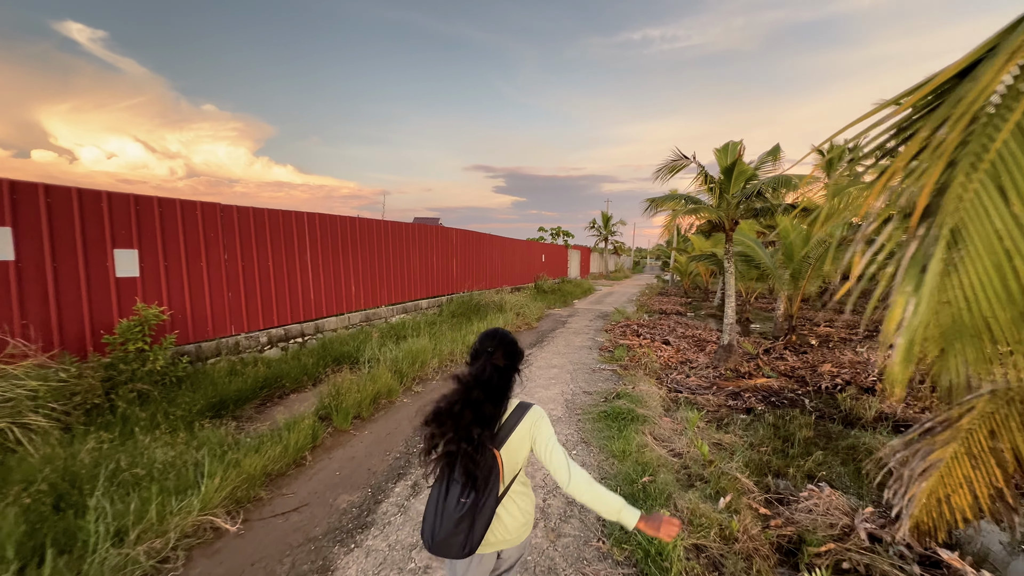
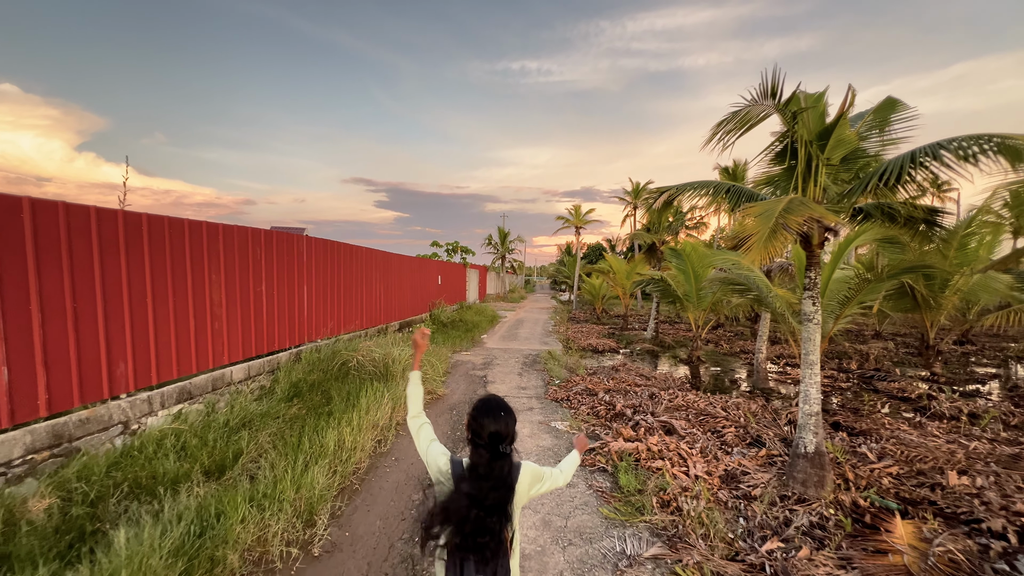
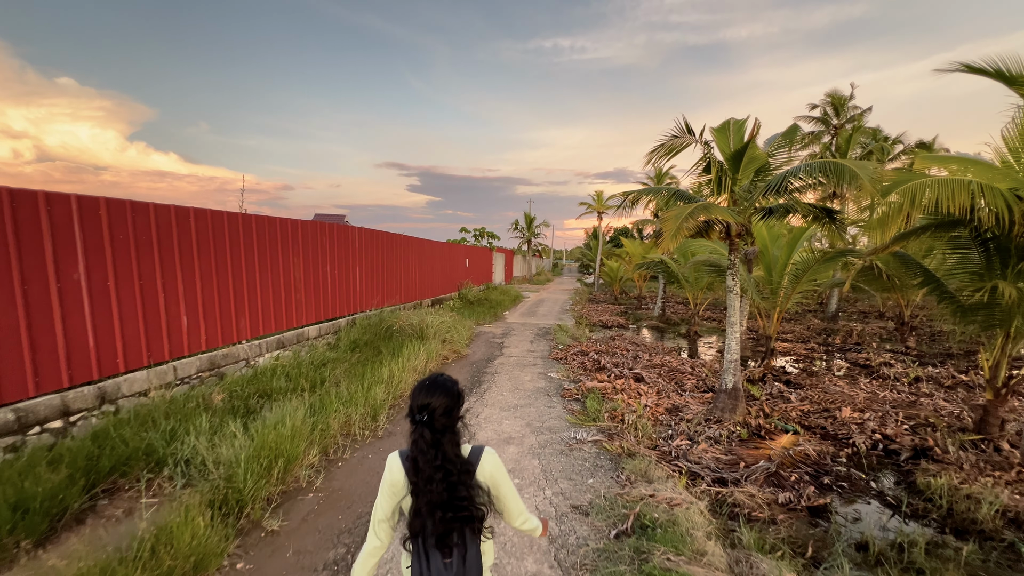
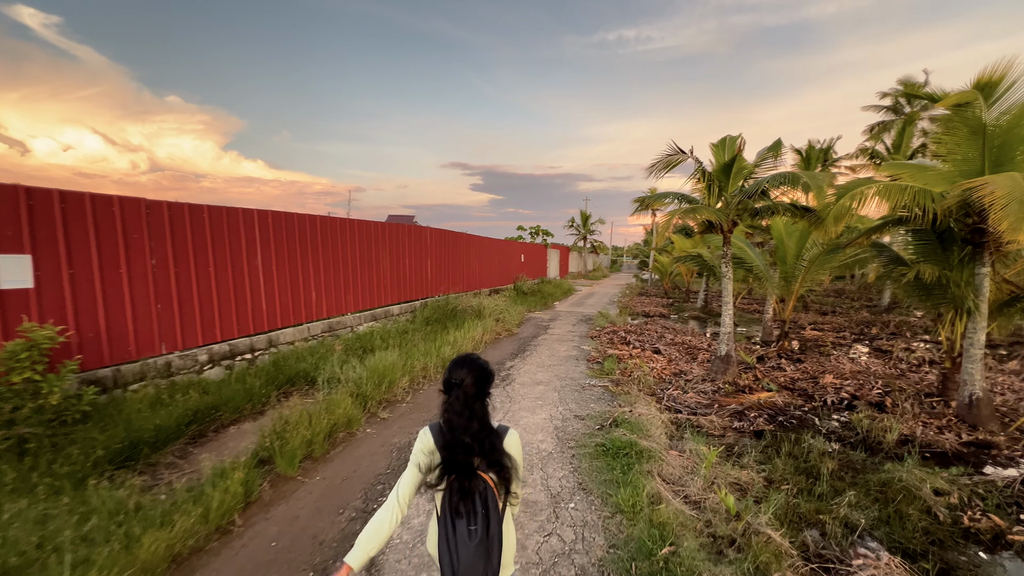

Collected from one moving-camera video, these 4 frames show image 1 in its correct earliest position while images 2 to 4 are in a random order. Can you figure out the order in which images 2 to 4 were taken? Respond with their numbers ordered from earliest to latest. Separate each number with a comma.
4, 3, 2
